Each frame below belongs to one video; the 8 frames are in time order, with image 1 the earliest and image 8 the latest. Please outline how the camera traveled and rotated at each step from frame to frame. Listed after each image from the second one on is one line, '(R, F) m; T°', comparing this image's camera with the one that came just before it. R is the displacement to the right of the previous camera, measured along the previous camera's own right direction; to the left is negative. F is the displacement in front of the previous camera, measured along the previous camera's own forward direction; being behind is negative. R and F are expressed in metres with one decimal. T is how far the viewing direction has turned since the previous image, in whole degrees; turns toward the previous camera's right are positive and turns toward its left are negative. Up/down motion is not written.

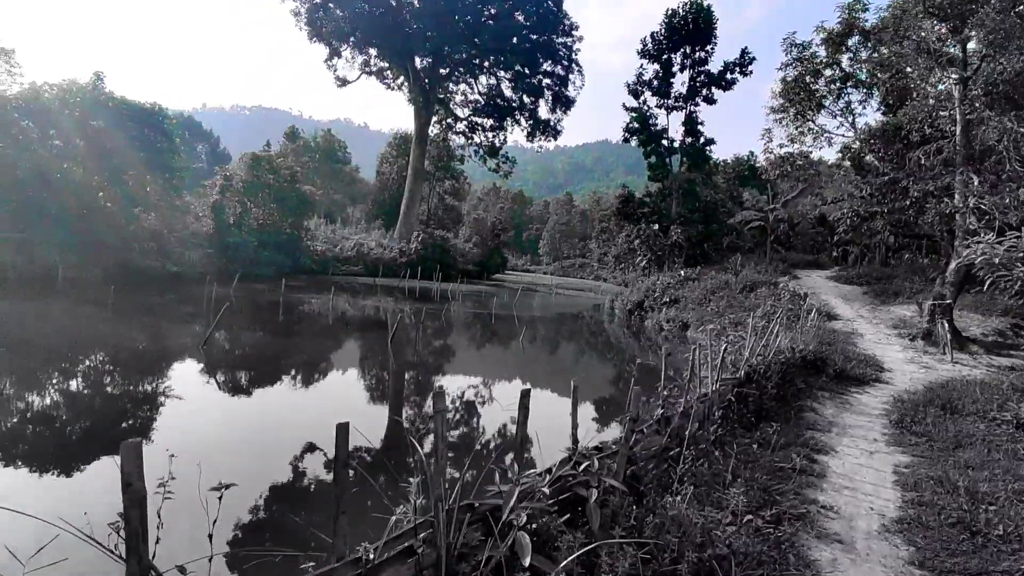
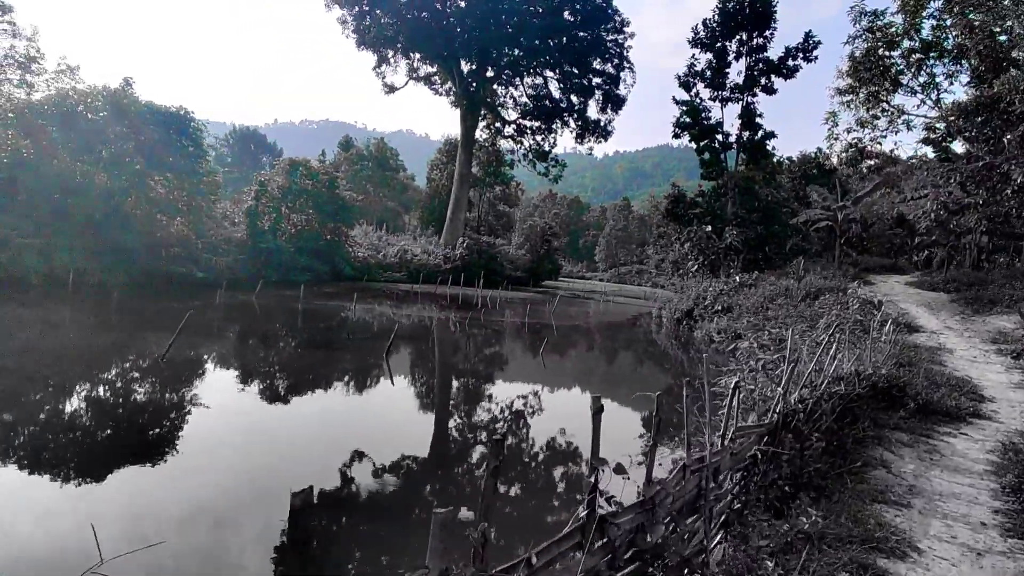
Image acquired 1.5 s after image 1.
(+0.5, +0.9) m; -6°
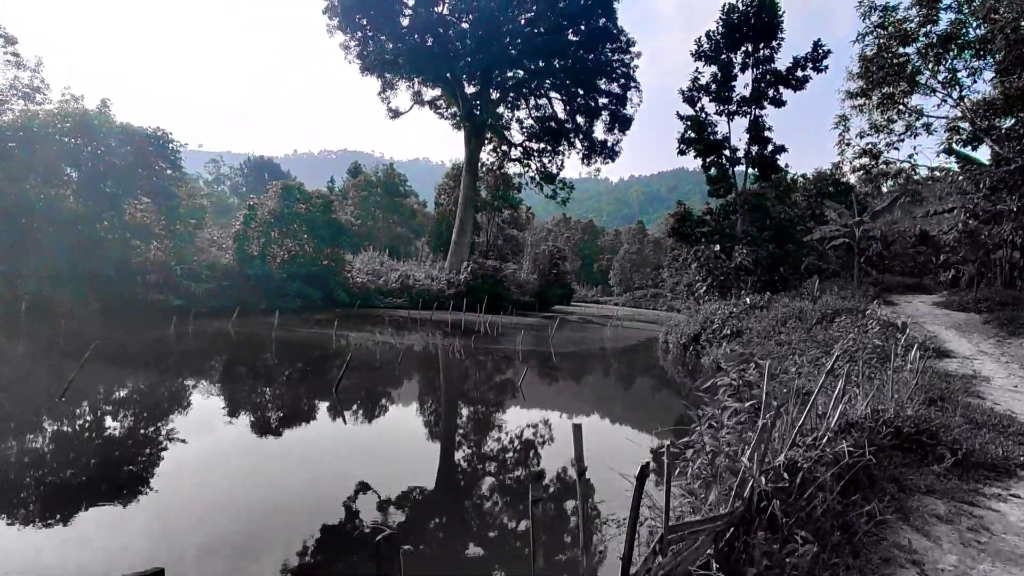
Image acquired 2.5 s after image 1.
(+0.5, +0.7) m; -2°
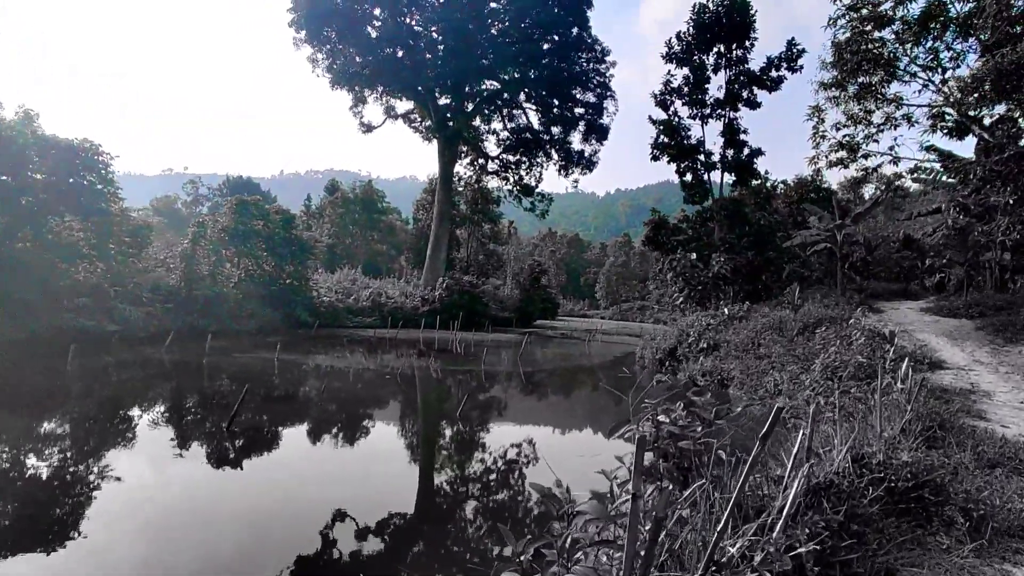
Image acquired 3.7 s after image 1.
(+0.5, +0.8) m; +1°
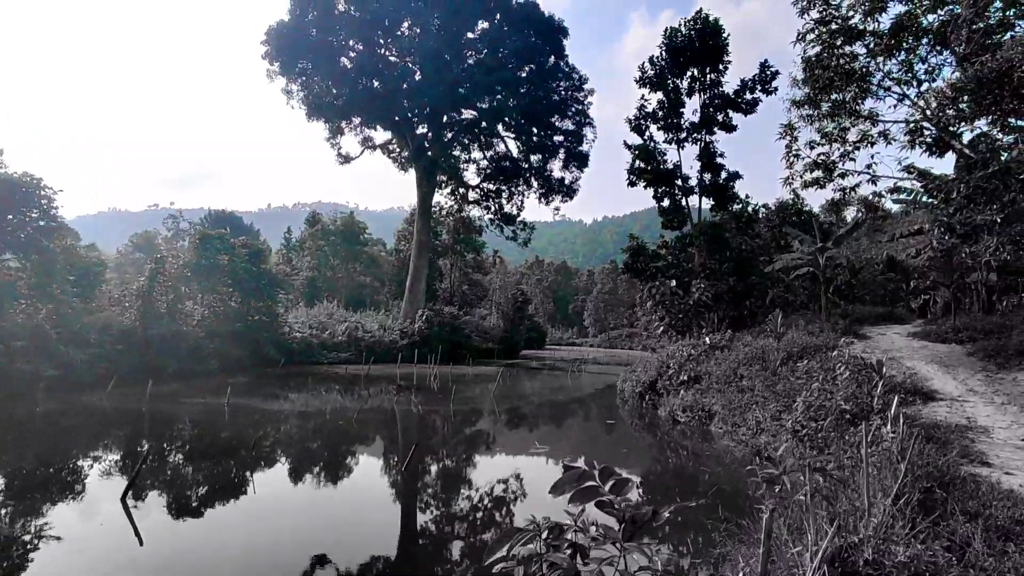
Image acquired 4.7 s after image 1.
(+0.4, +0.5) m; +1°
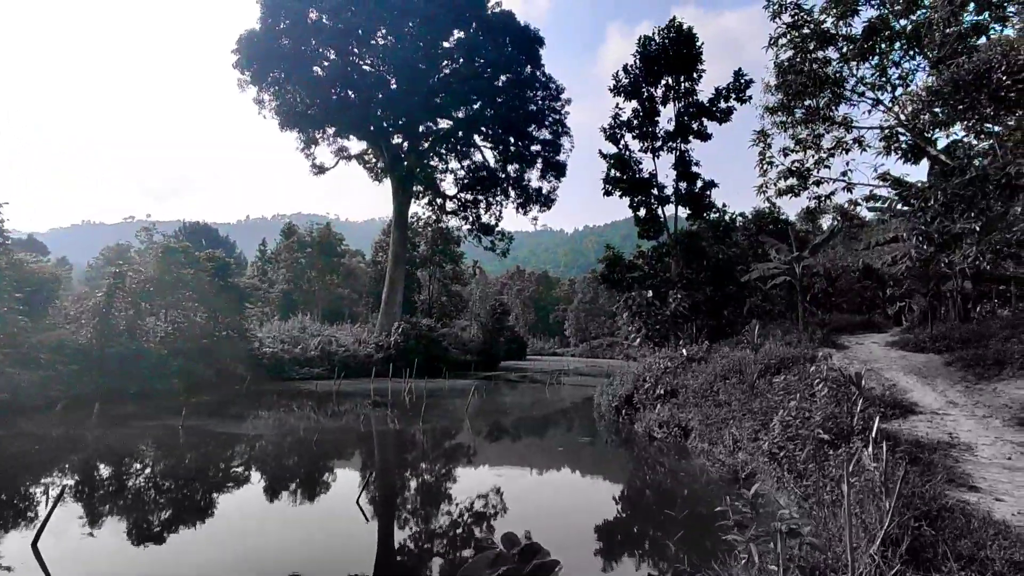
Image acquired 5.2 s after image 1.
(+0.2, +0.3) m; +2°
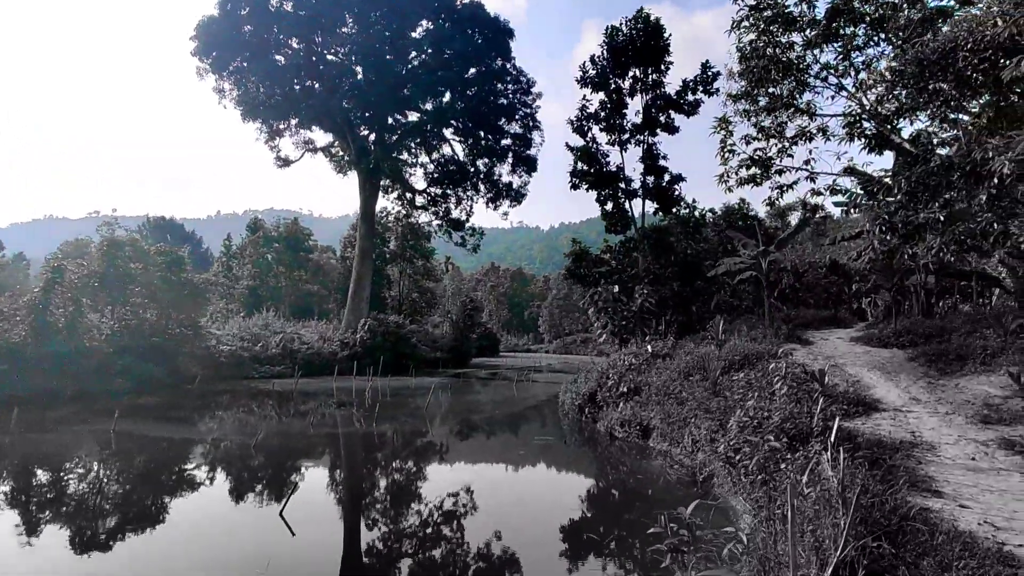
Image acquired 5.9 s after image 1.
(+0.3, +0.4) m; +2°
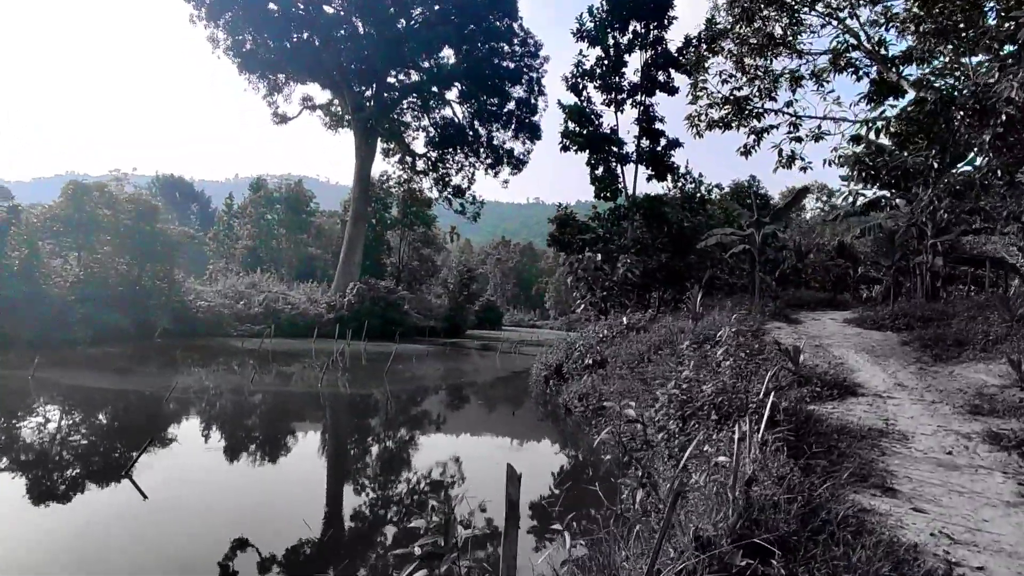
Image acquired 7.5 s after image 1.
(+0.8, +0.7) m; -1°
